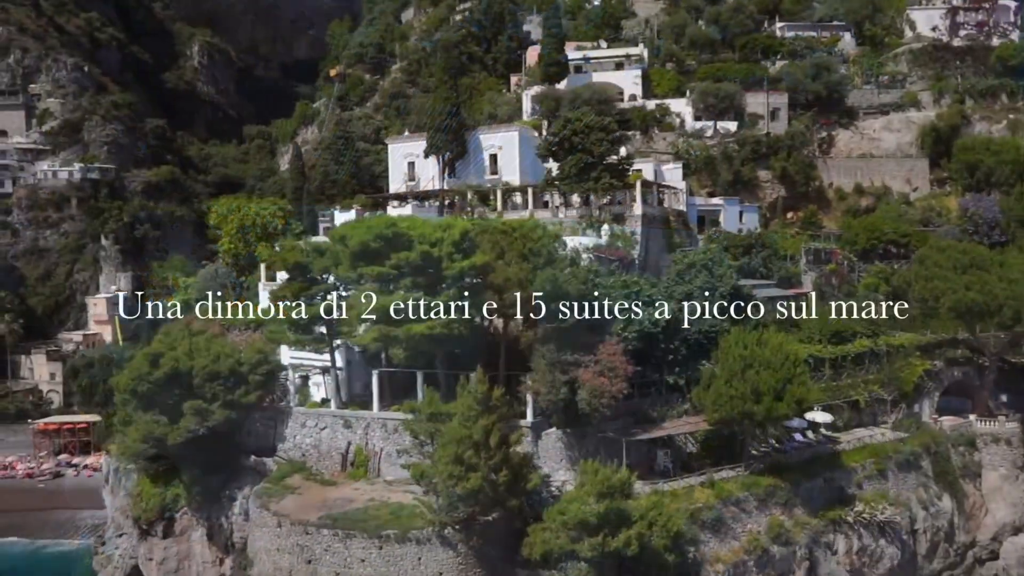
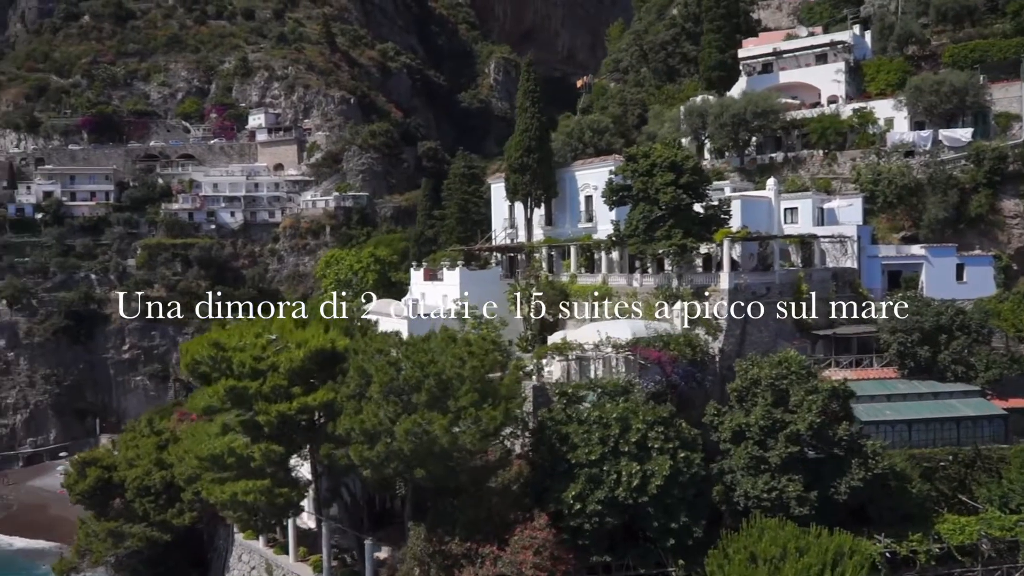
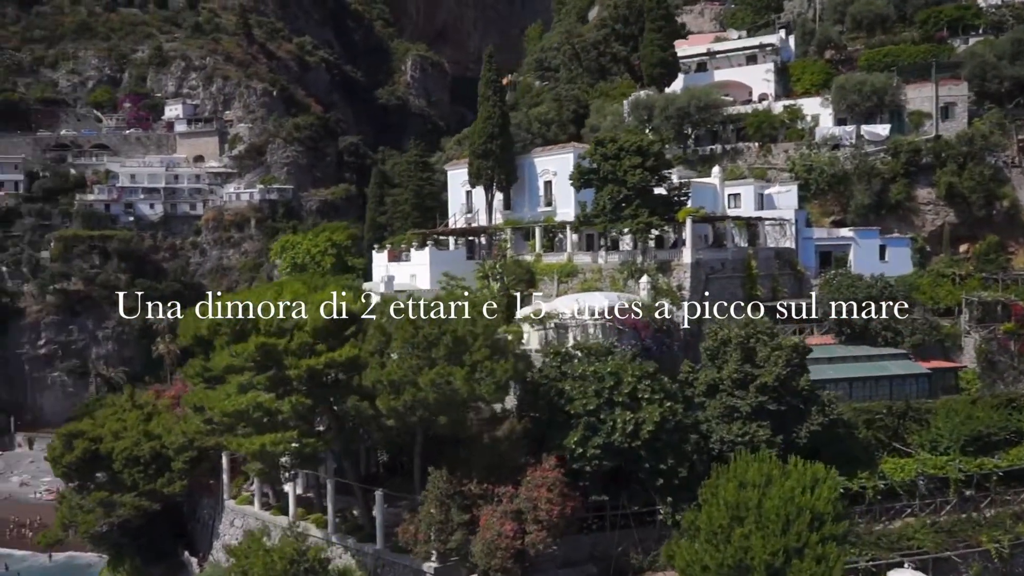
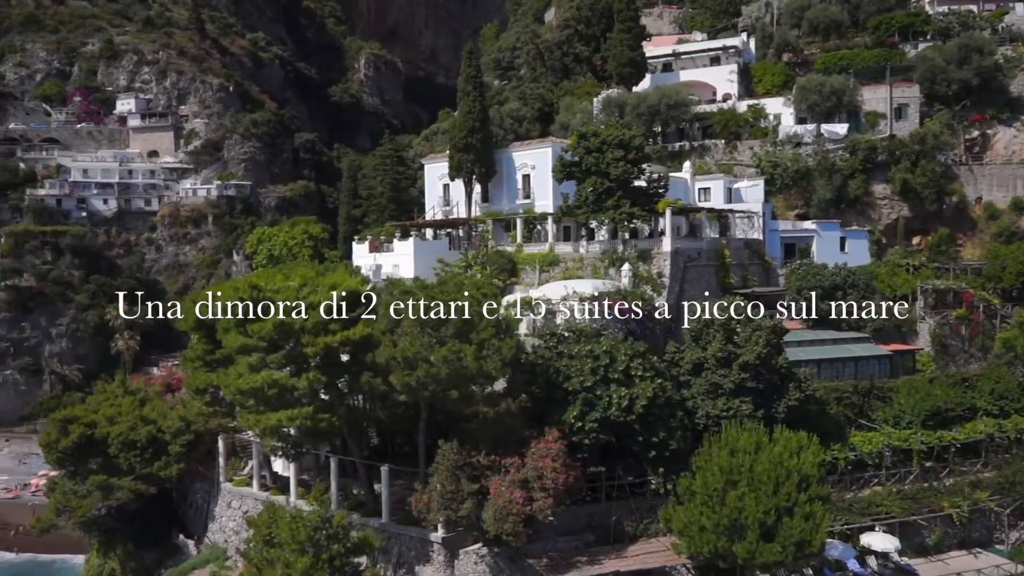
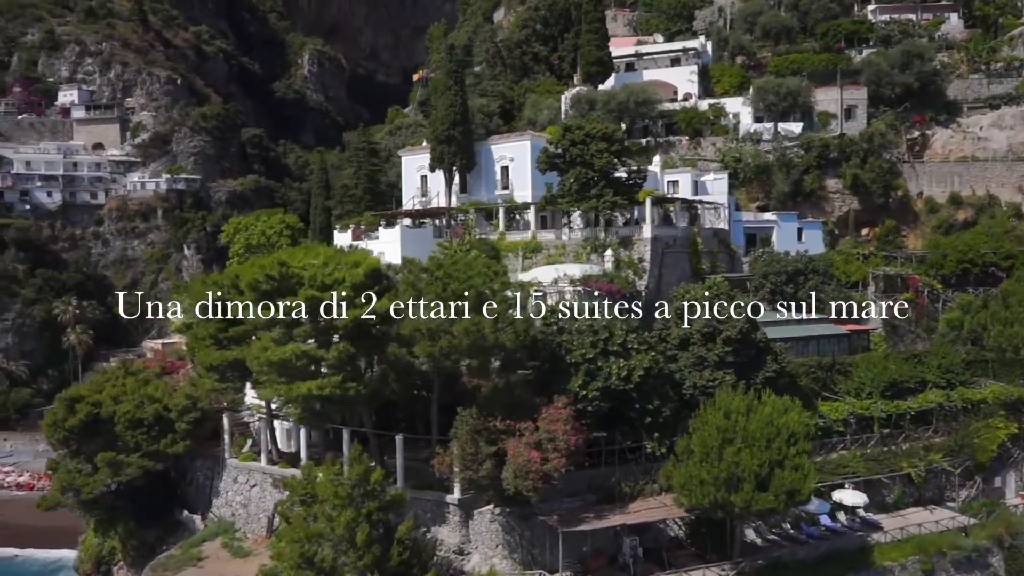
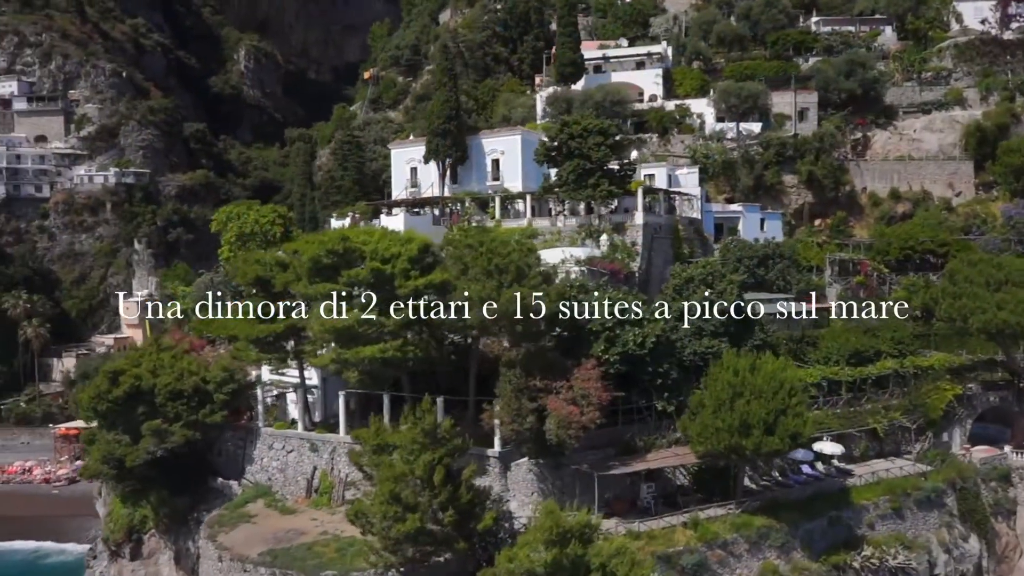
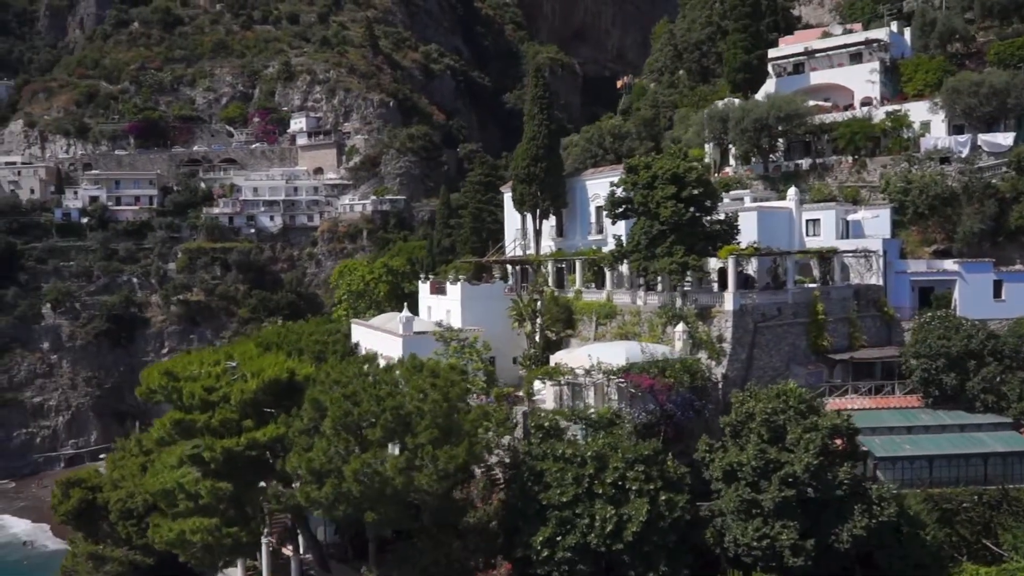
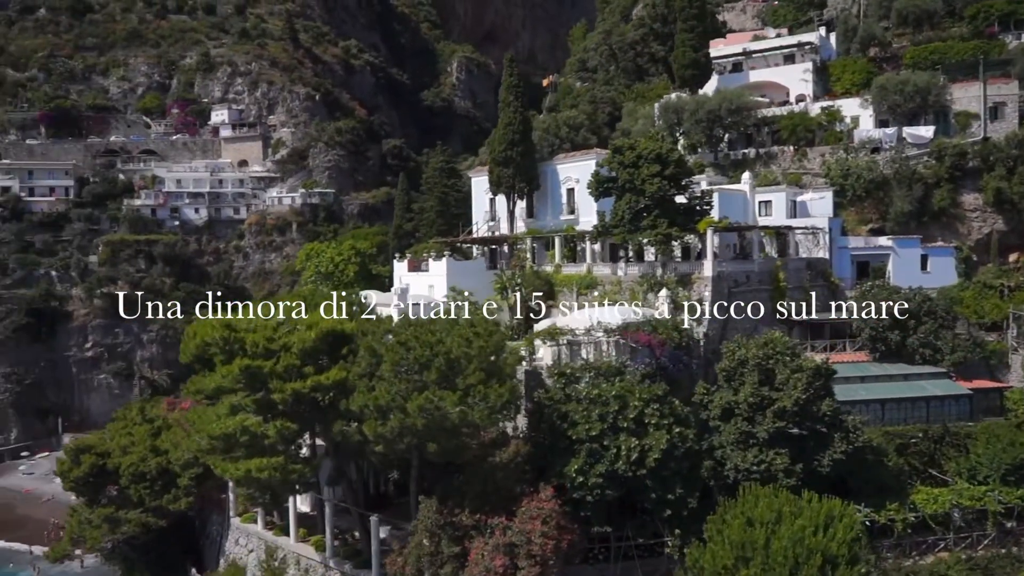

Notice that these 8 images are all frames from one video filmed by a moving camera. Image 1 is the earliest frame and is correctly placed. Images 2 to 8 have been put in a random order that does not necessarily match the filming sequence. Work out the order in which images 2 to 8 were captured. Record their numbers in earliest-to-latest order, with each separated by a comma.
6, 5, 4, 3, 8, 2, 7
